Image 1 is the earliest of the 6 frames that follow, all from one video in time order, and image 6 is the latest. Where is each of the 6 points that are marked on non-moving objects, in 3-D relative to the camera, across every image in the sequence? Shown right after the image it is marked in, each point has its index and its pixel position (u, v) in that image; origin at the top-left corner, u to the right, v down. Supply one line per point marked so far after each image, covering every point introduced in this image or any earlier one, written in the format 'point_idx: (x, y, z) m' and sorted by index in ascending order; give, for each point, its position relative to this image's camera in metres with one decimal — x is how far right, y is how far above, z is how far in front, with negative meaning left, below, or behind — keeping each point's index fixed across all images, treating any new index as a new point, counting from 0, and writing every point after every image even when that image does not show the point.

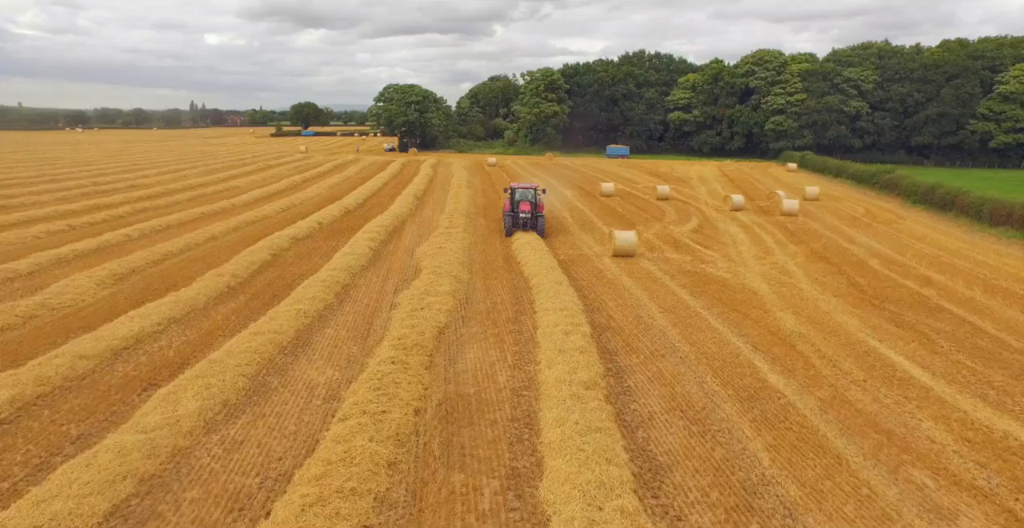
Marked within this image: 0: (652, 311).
0: (+2.8, -1.0, +12.3) m
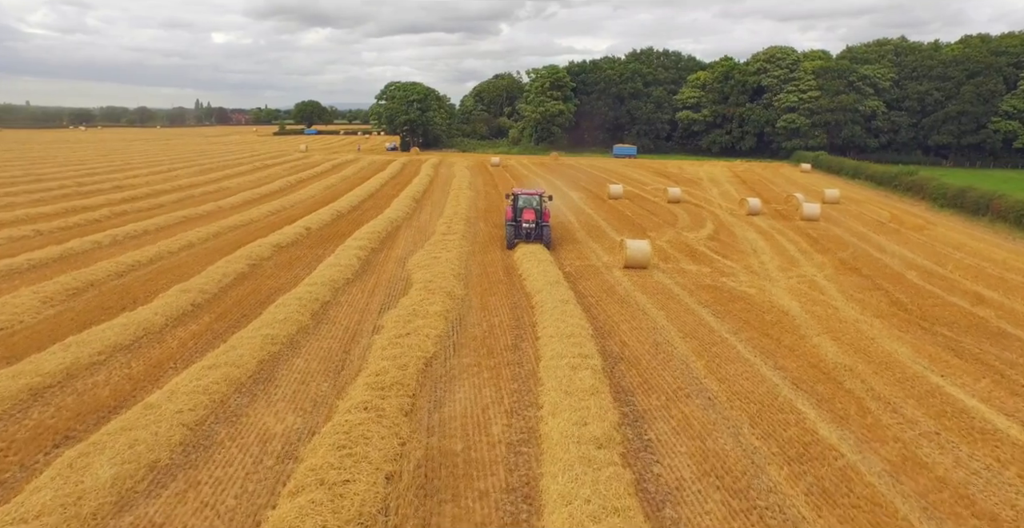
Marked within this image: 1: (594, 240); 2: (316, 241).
0: (+2.8, -1.3, +10.8) m
1: (+2.6, +0.6, +19.0) m
2: (-6.1, +0.7, +19.1) m
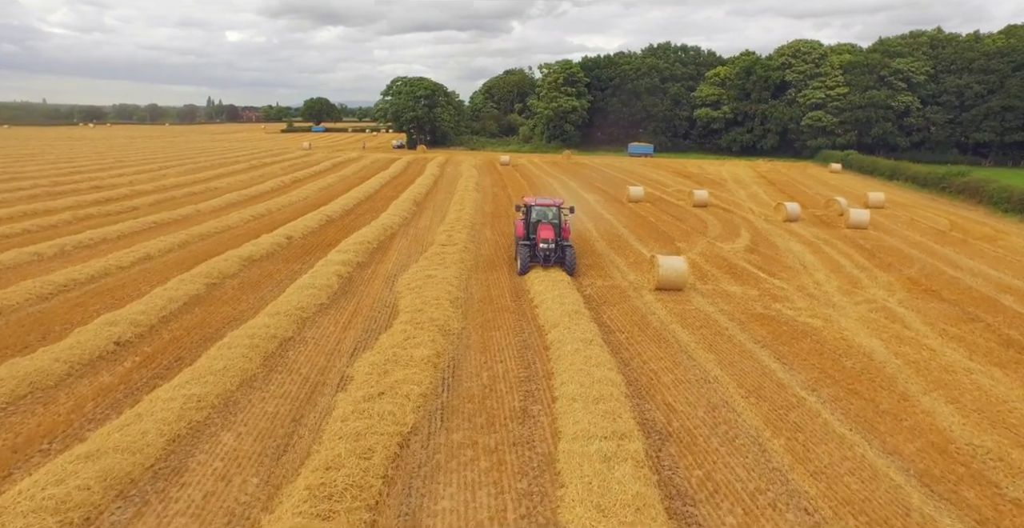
0: (+2.9, -1.8, +8.1) m
1: (+2.9, +0.2, +16.3) m
2: (-5.8, +0.3, +16.6) m
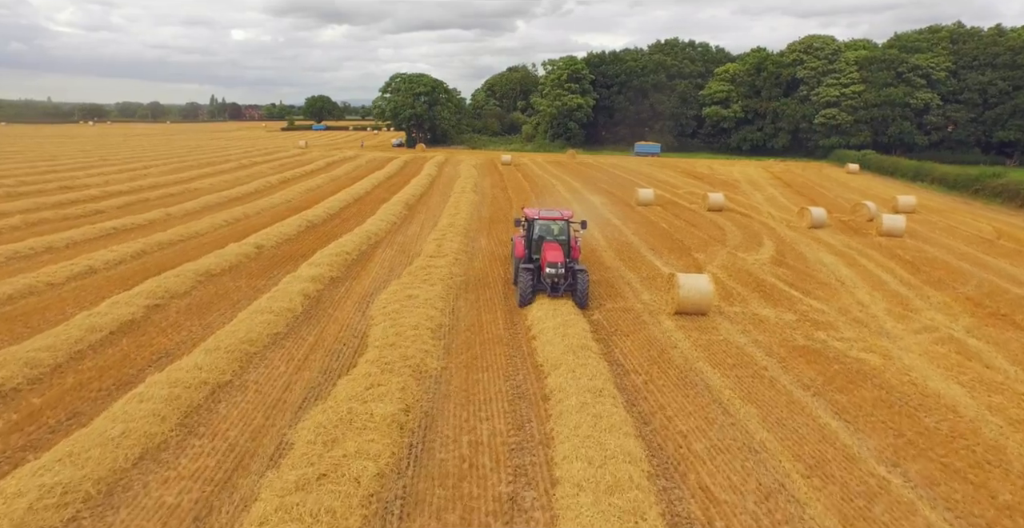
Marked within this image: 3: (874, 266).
0: (+2.8, -2.2, +6.1) m
1: (+2.8, -0.2, +14.3) m
2: (-5.9, 0.0, +14.6) m
3: (+9.6, -0.1, +16.1) m
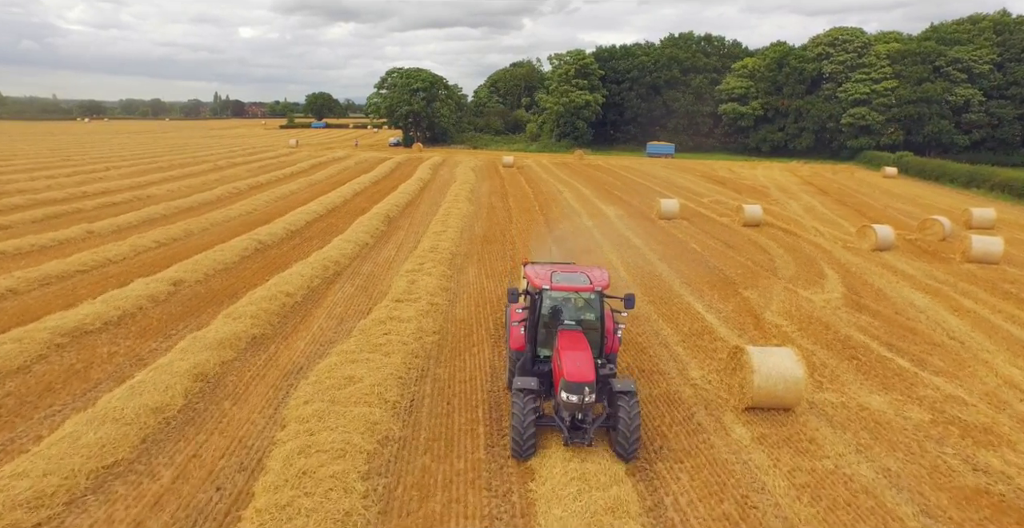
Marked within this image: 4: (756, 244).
0: (+2.6, -3.1, +2.2) m
1: (+2.7, -1.1, +10.4) m
2: (-6.0, -0.9, +10.8) m
3: (+9.5, -1.0, +12.1) m
4: (+7.6, +0.7, +18.9) m
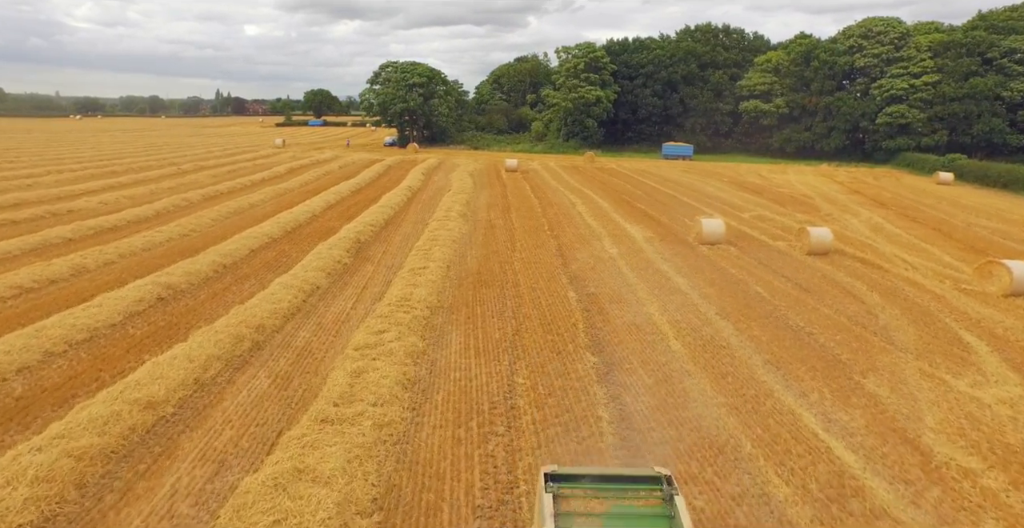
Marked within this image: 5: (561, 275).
0: (+2.5, -4.2, -2.4) m
1: (+2.7, -2.2, +5.7) m
2: (-6.0, -2.0, +6.2) m
3: (+9.5, -2.1, +7.4) m
4: (+7.7, -0.4, +14.2) m
5: (+1.2, -0.3, +14.3) m
